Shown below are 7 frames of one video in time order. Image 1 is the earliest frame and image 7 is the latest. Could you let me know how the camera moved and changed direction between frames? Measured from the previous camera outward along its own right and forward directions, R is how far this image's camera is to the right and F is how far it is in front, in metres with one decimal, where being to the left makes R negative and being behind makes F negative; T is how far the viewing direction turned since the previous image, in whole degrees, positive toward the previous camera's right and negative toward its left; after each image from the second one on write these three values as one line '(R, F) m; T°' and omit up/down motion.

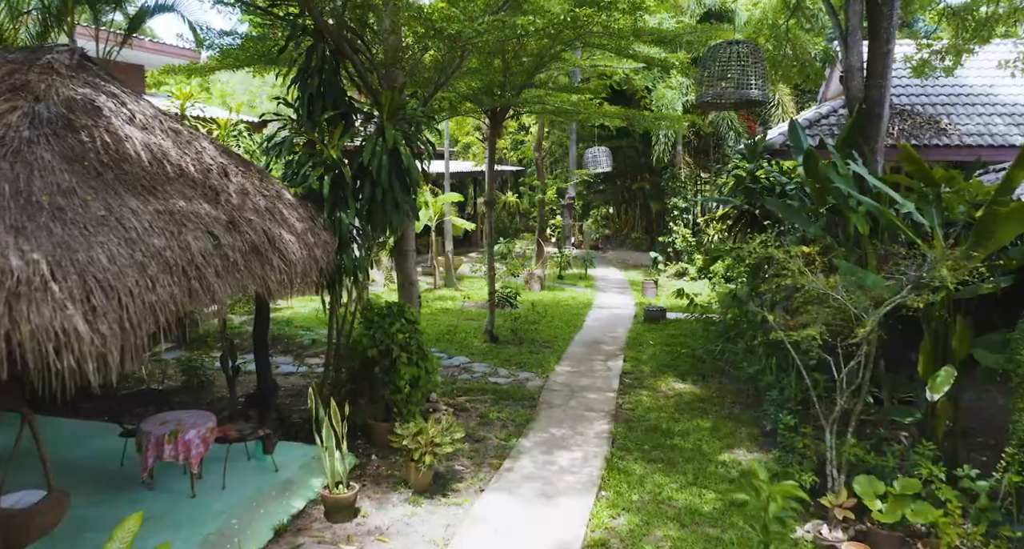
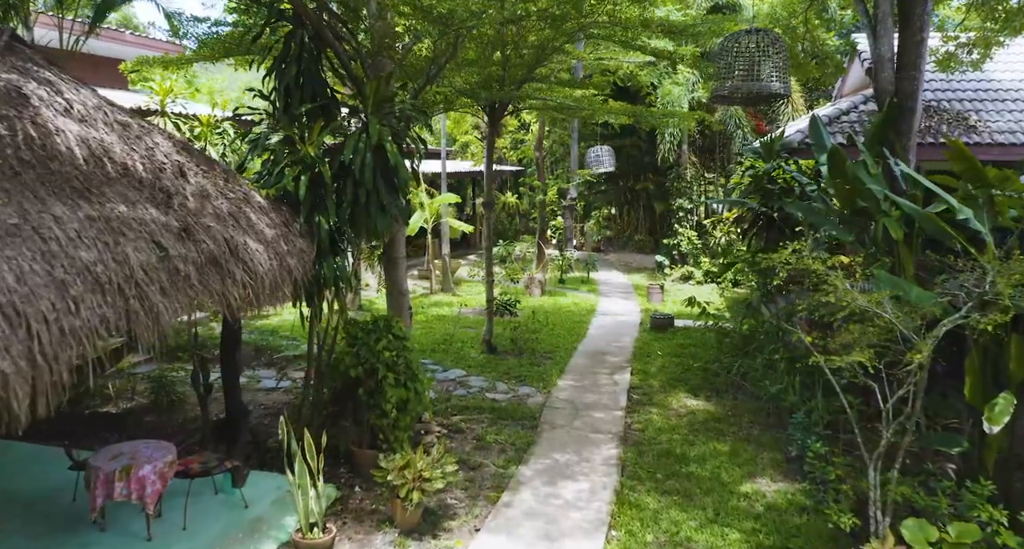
(0.0, +0.4) m; 0°
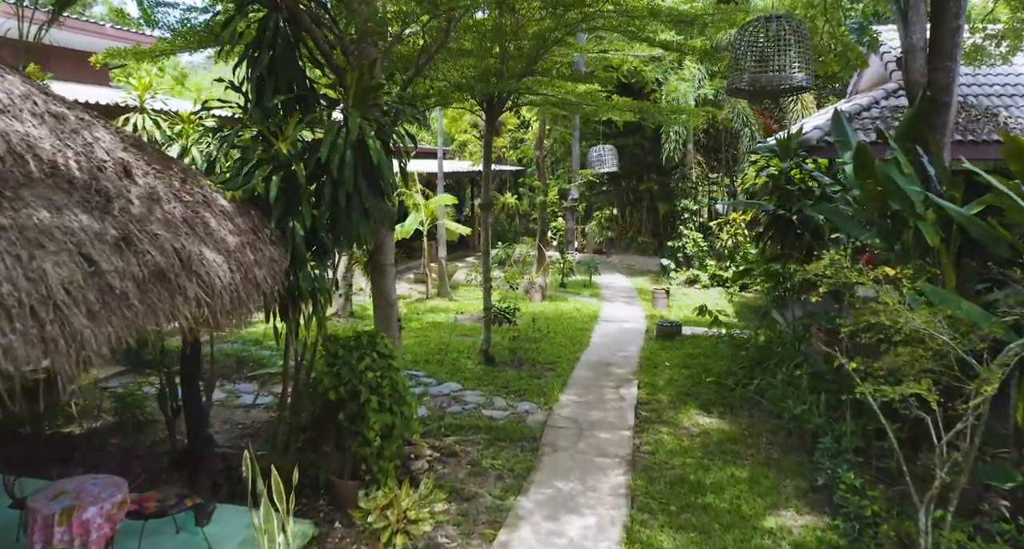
(0.0, +0.4) m; 0°
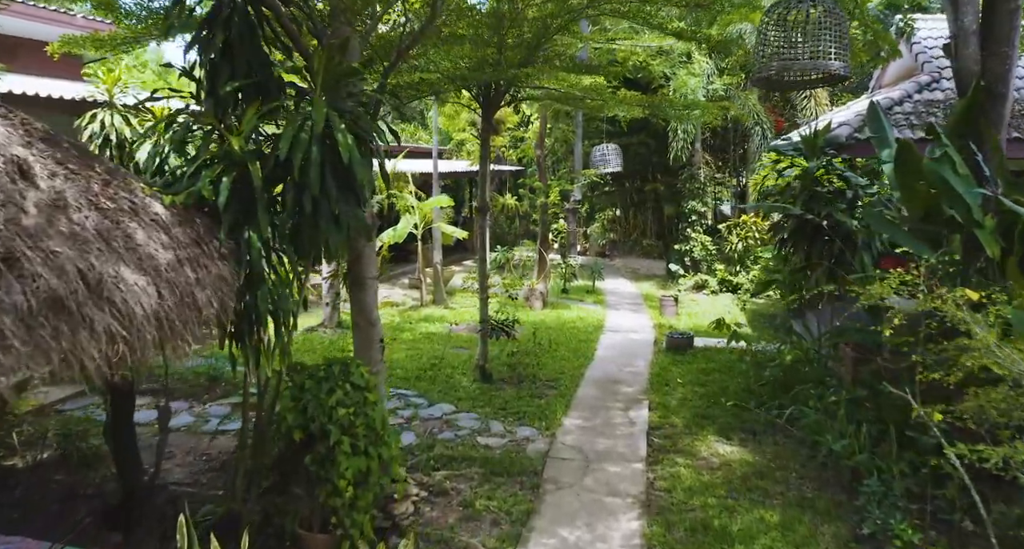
(0.0, +0.5) m; 0°
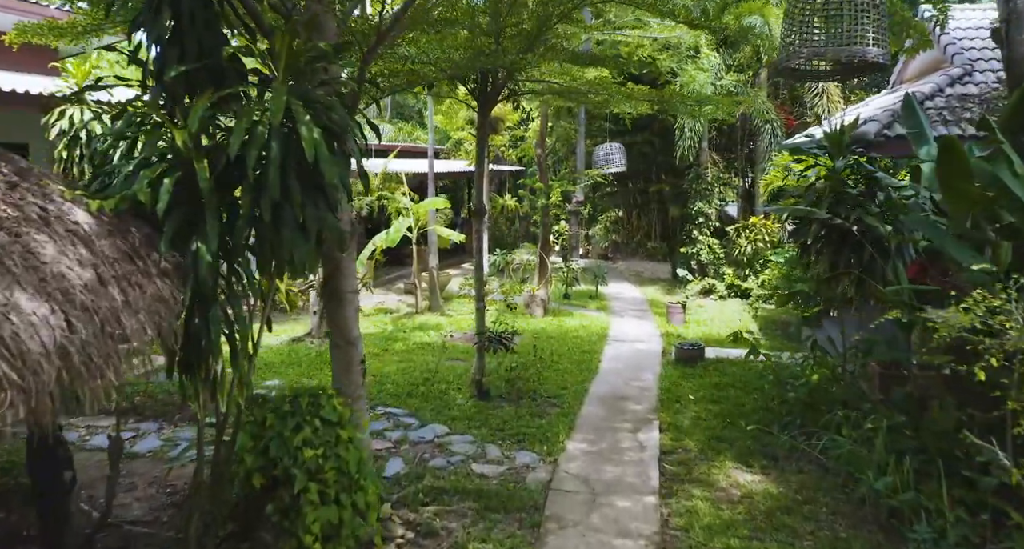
(0.0, +0.4) m; 0°
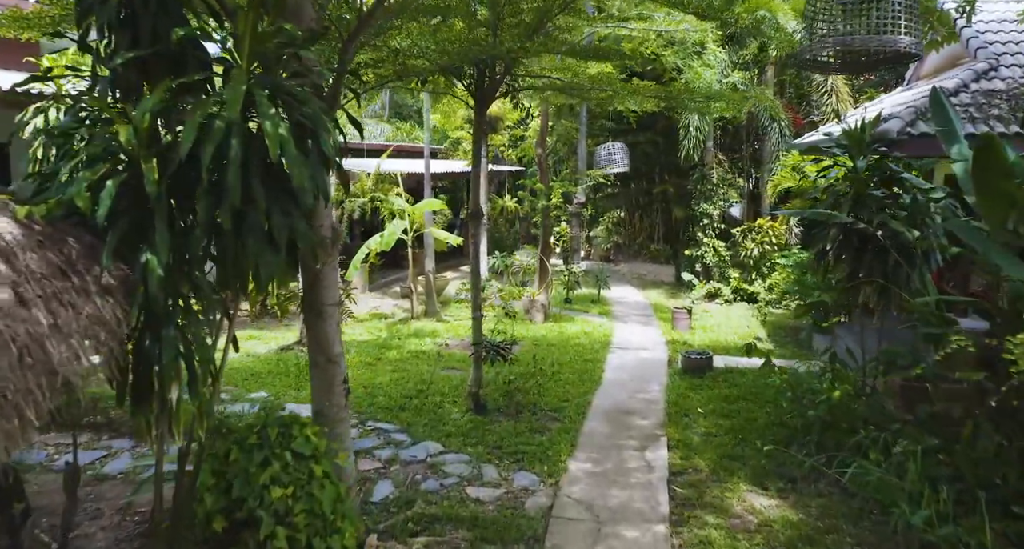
(0.0, +0.3) m; 0°
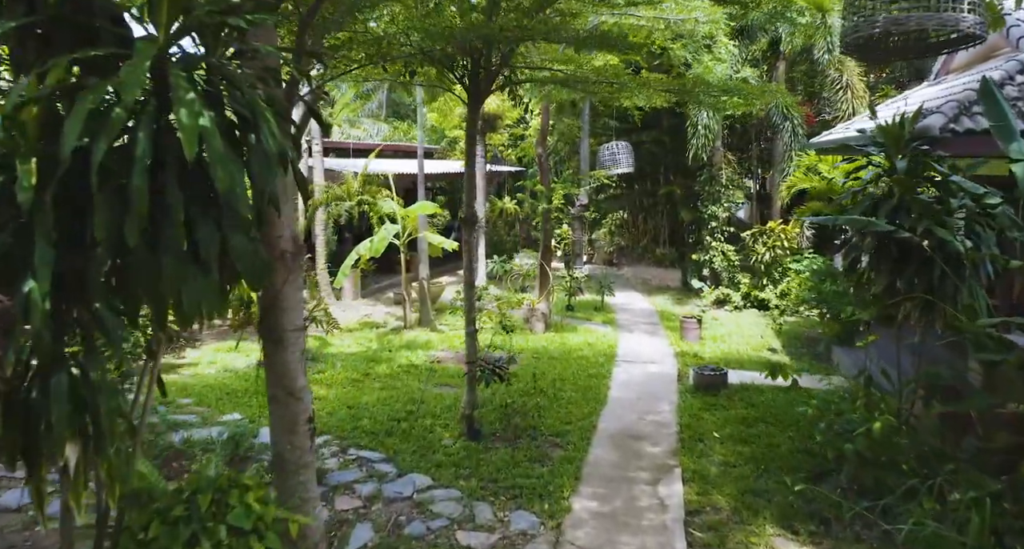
(0.0, +0.5) m; 0°
